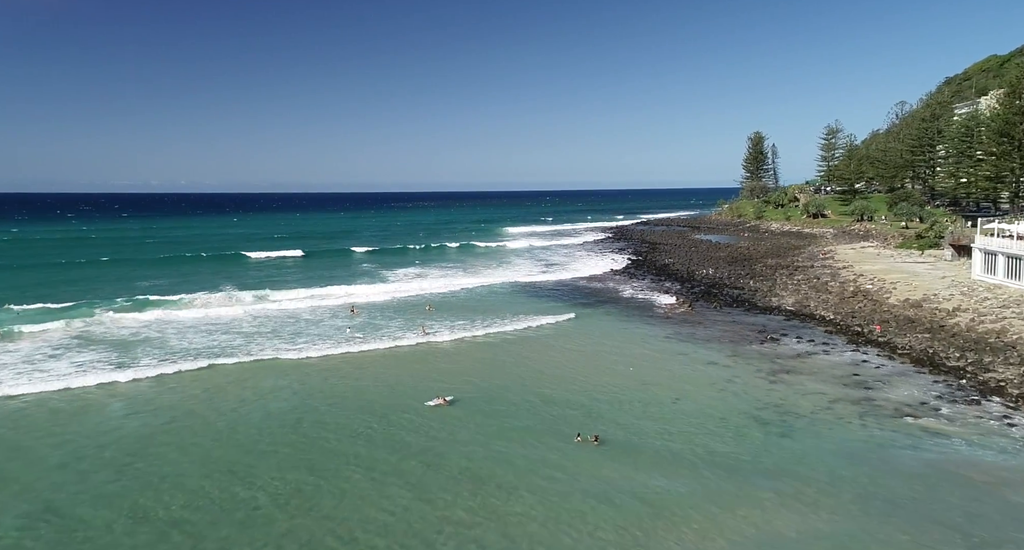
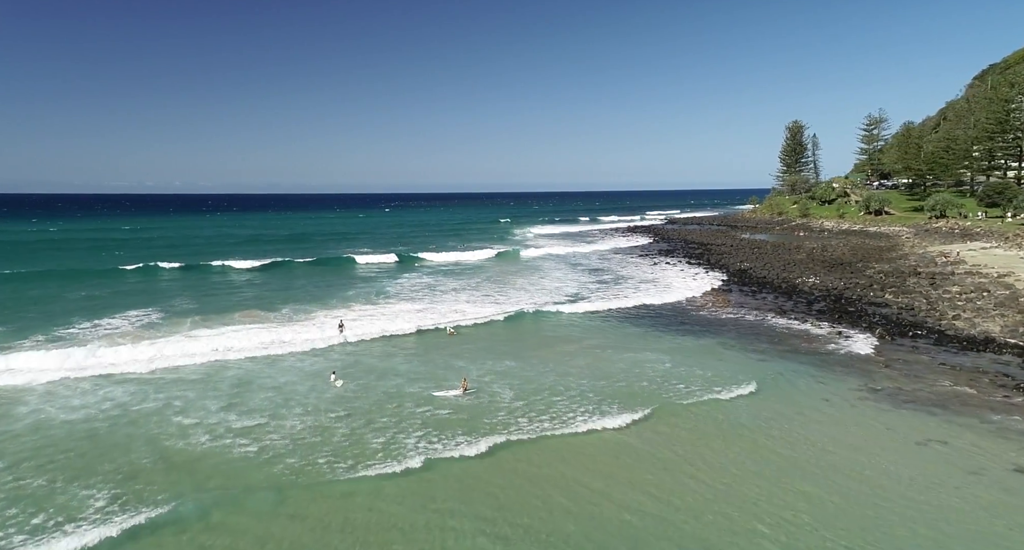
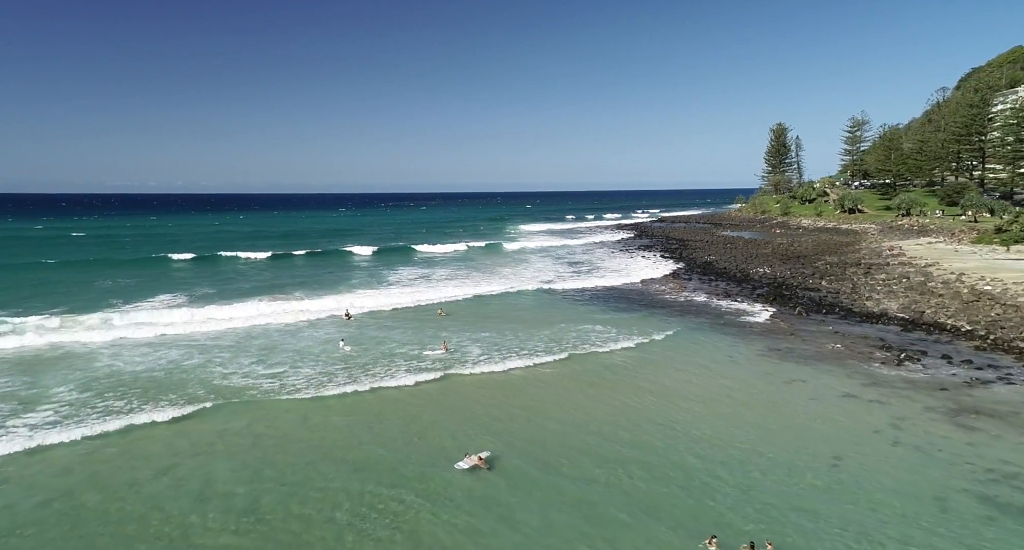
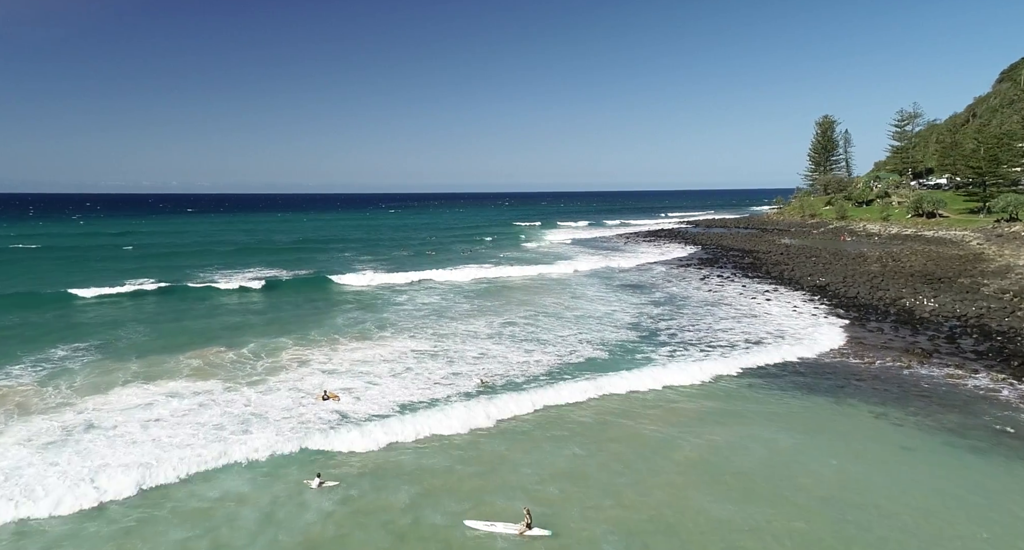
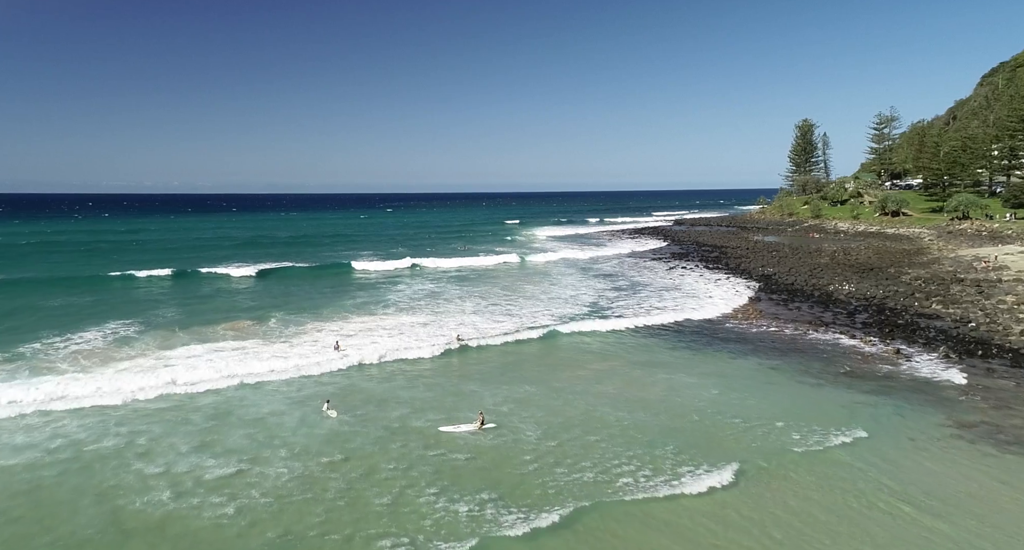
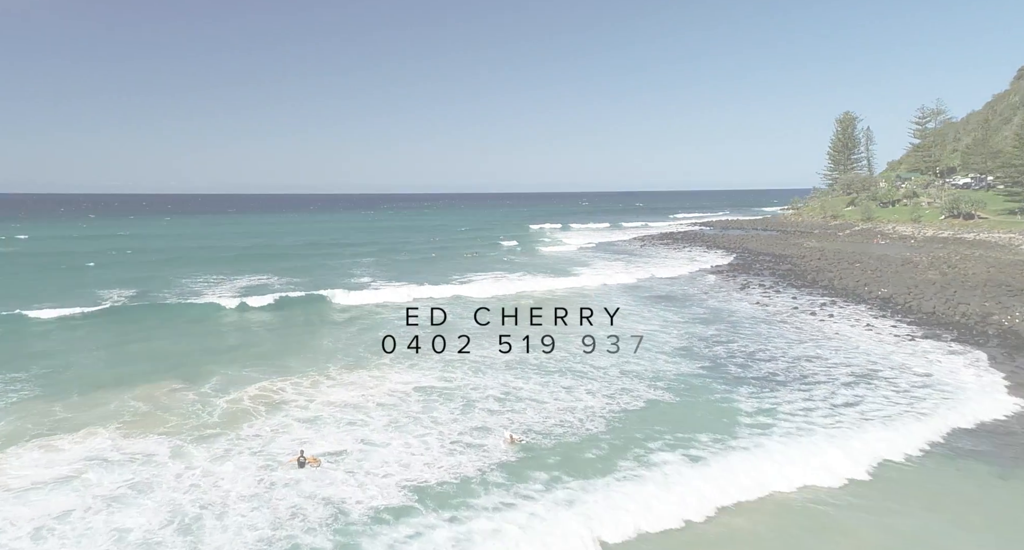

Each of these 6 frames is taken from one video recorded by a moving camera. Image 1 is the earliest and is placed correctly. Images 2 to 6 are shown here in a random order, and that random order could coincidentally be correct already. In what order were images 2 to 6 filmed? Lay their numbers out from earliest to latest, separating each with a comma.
3, 2, 5, 4, 6
